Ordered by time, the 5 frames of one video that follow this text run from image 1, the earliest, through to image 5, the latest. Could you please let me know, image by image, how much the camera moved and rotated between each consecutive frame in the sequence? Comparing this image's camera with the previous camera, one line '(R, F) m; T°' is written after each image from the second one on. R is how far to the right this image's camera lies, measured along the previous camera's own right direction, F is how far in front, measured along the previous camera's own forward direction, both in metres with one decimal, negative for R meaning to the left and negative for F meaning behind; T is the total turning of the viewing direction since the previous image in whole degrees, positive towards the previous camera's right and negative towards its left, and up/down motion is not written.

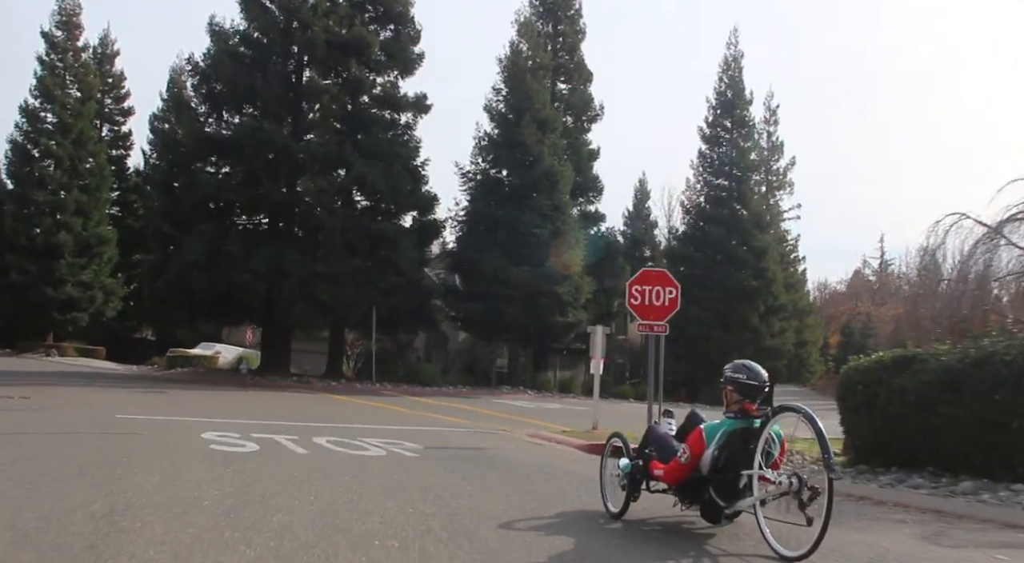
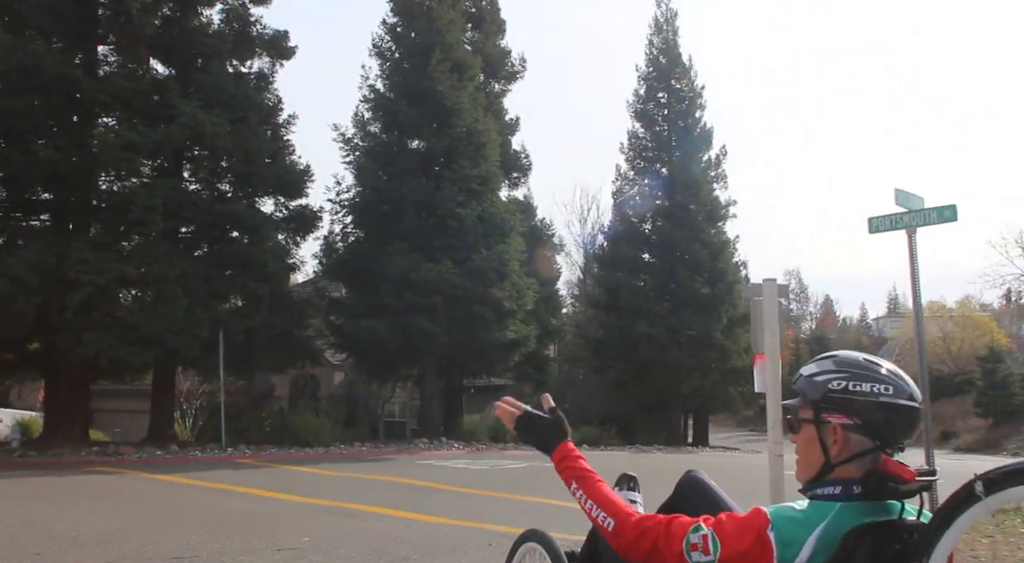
(-1.5, +9.8) m; +9°
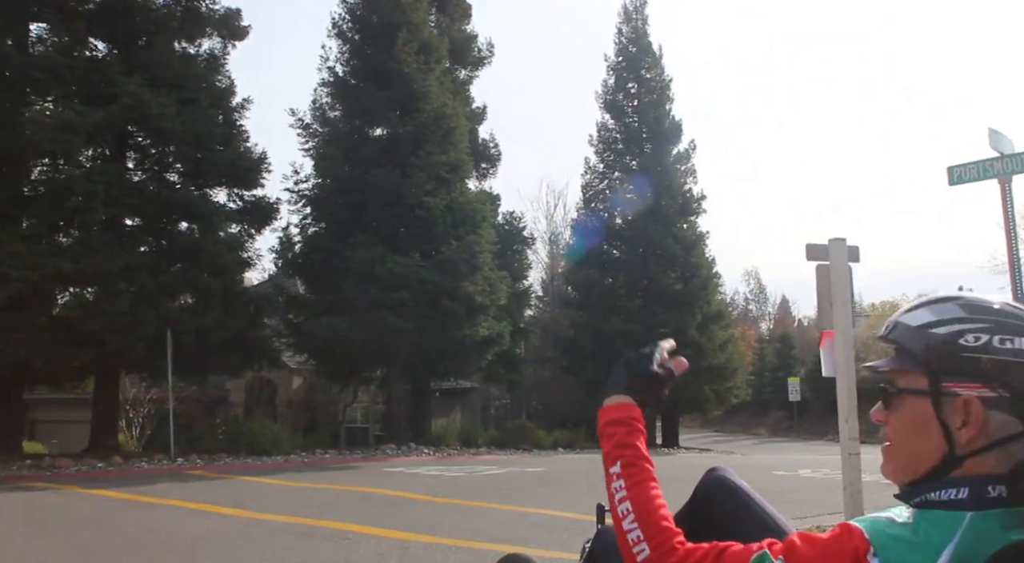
(-0.3, +1.4) m; +3°
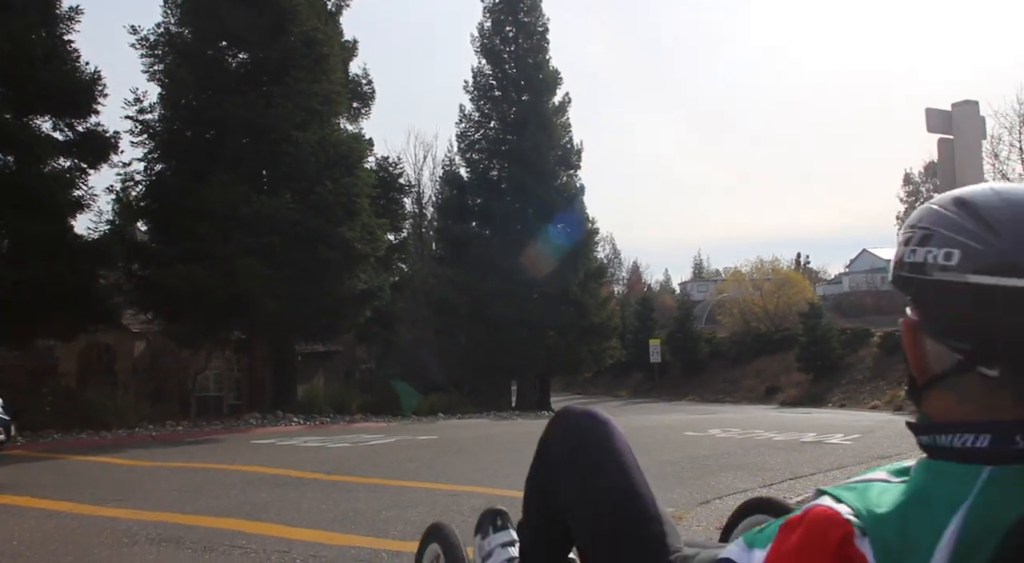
(-0.6, +2.1) m; +9°
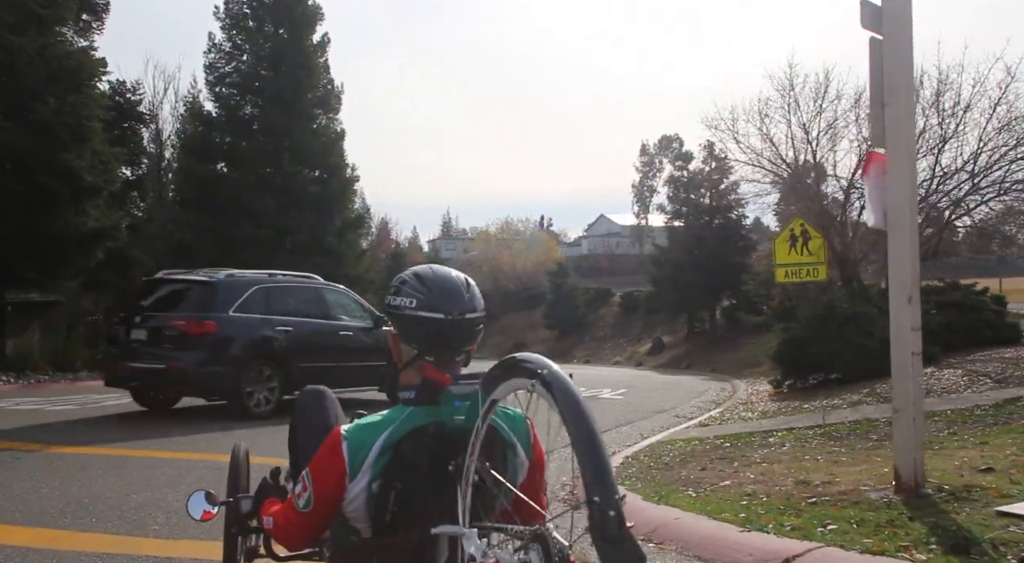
(-0.3, +1.1) m; +15°
